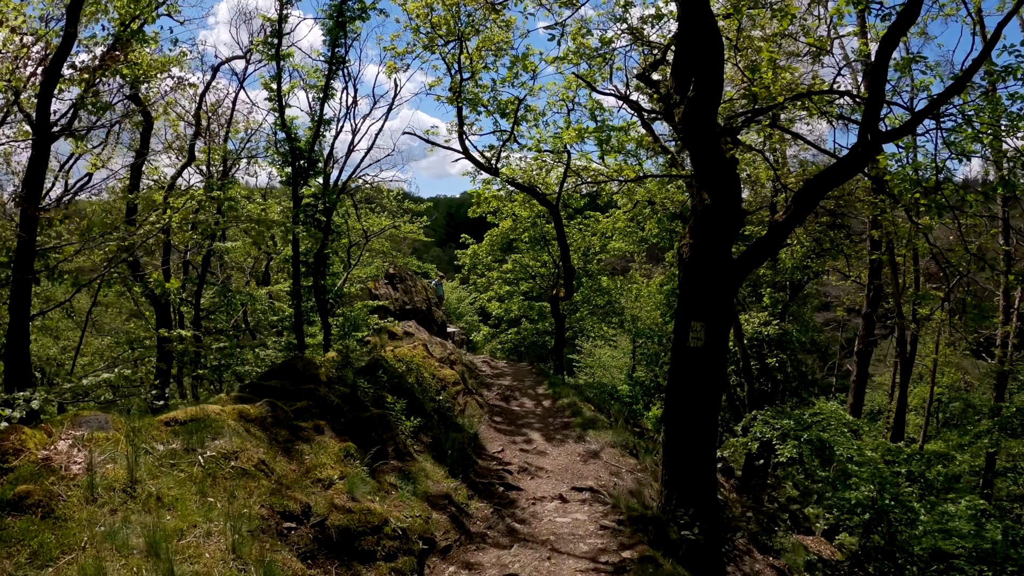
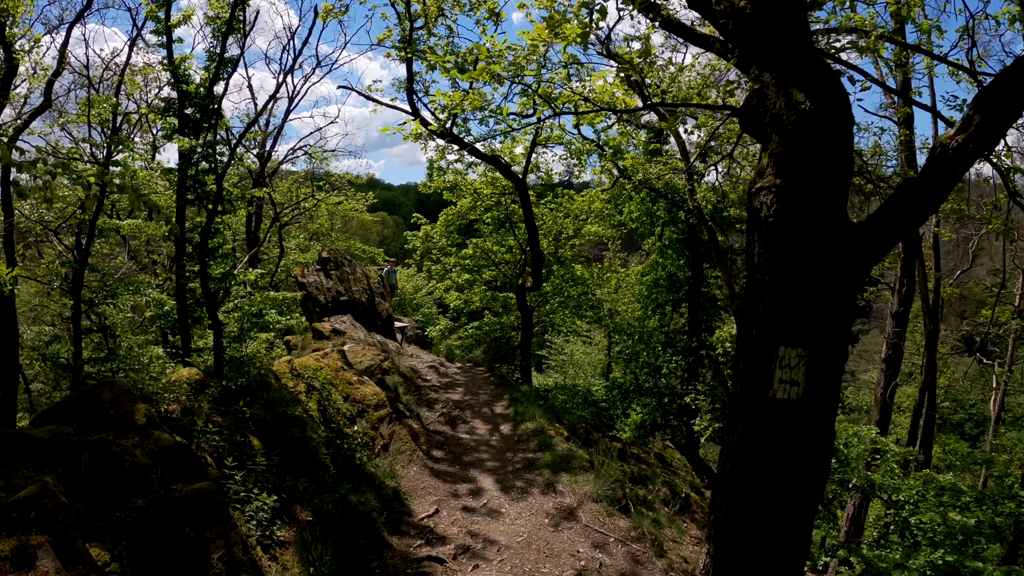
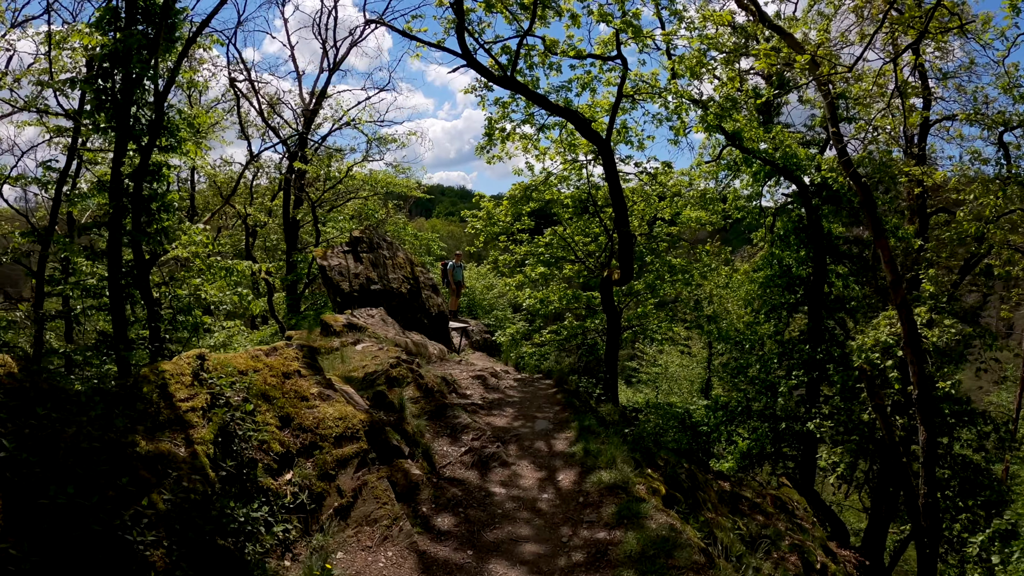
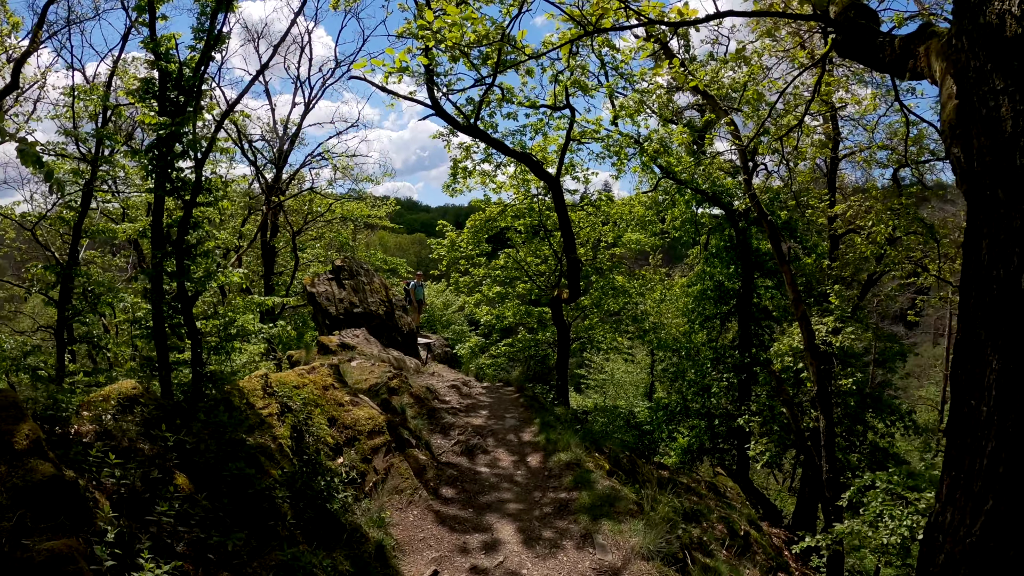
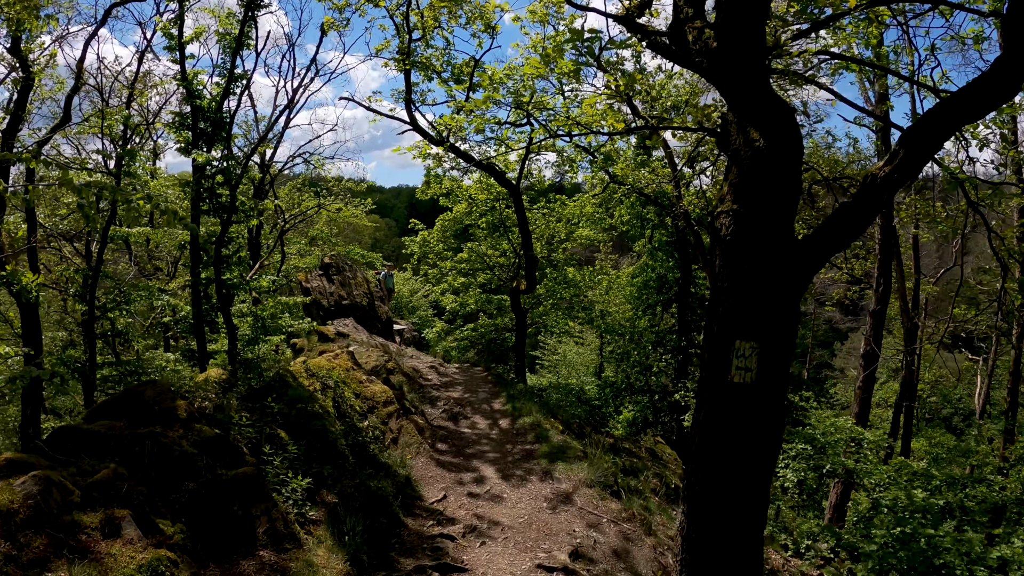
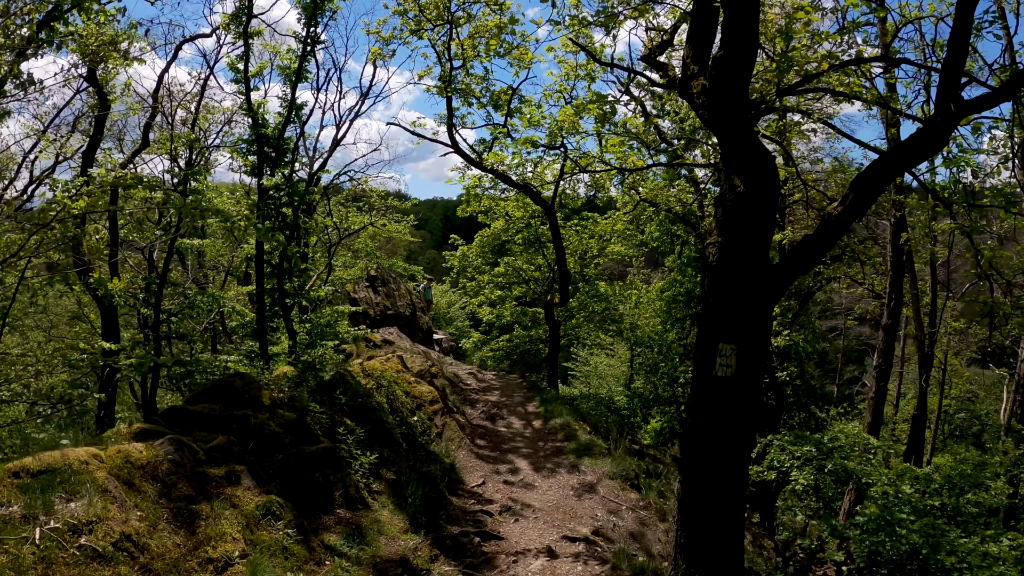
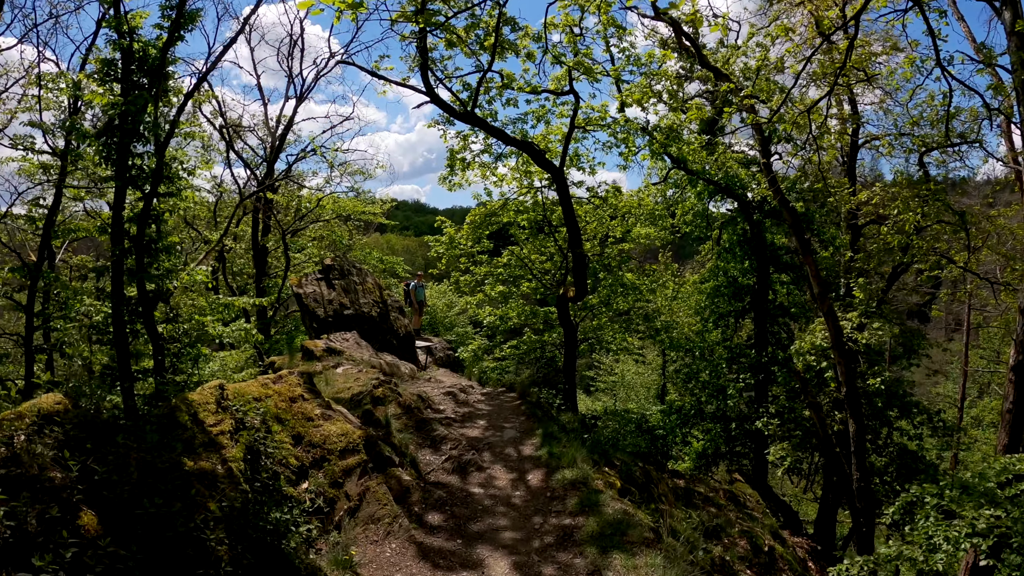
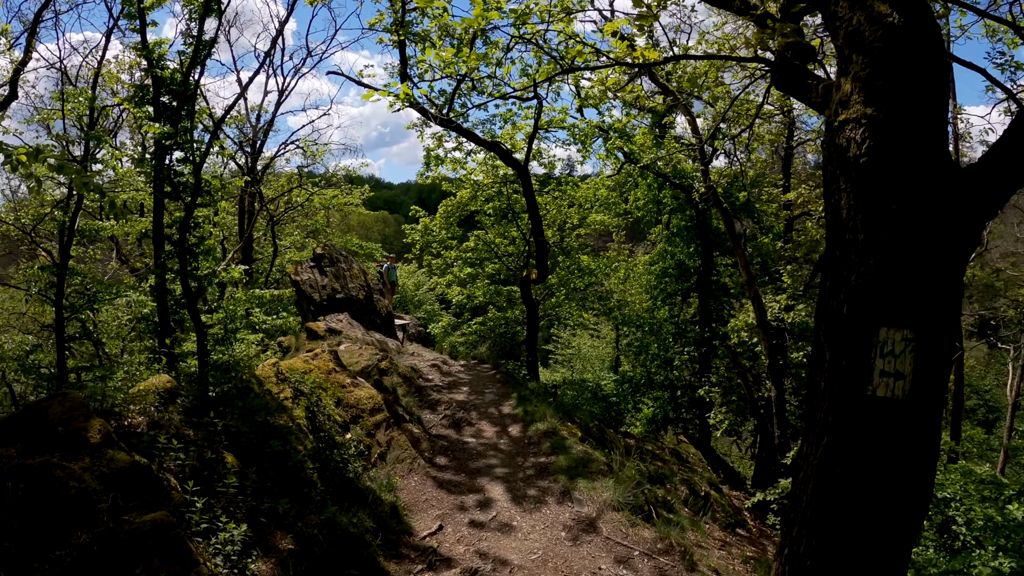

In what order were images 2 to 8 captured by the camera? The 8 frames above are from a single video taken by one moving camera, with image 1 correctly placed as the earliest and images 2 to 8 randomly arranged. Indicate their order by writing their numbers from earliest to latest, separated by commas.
6, 5, 2, 8, 4, 7, 3
